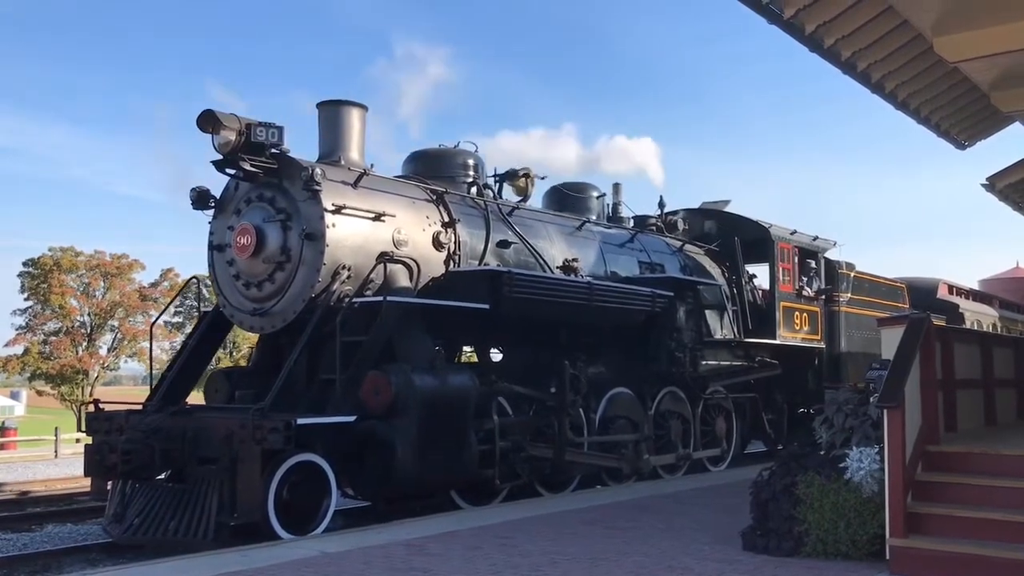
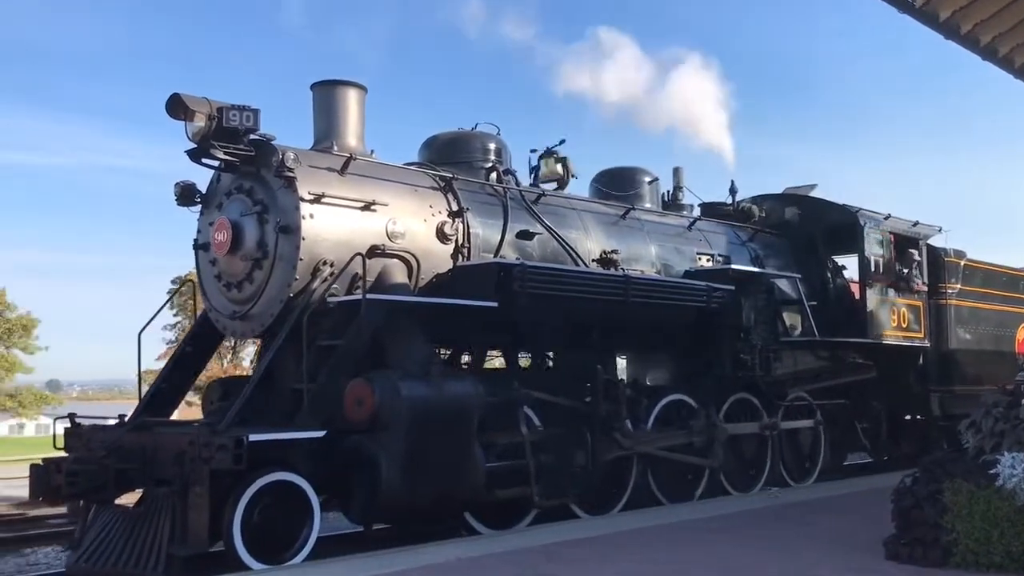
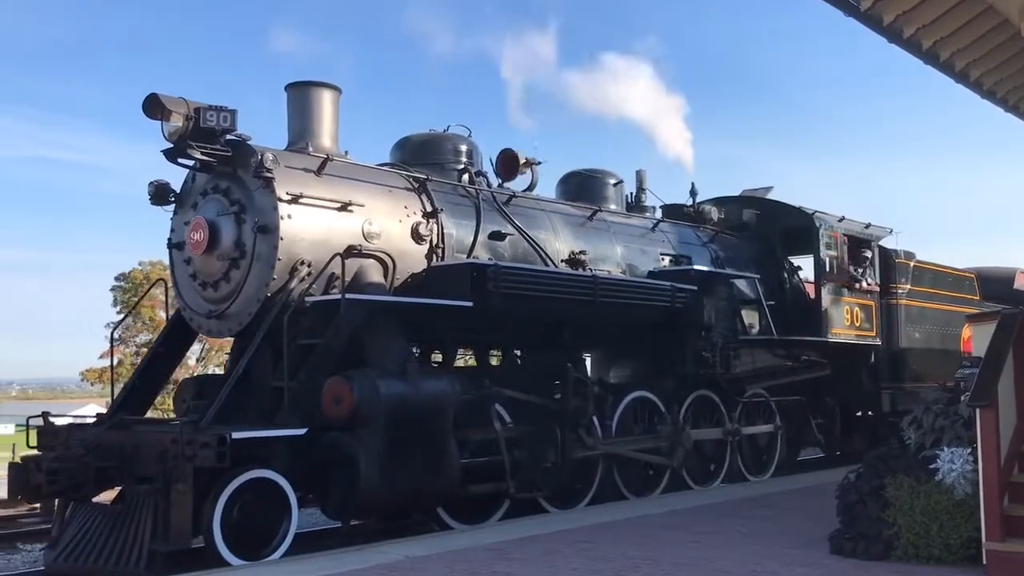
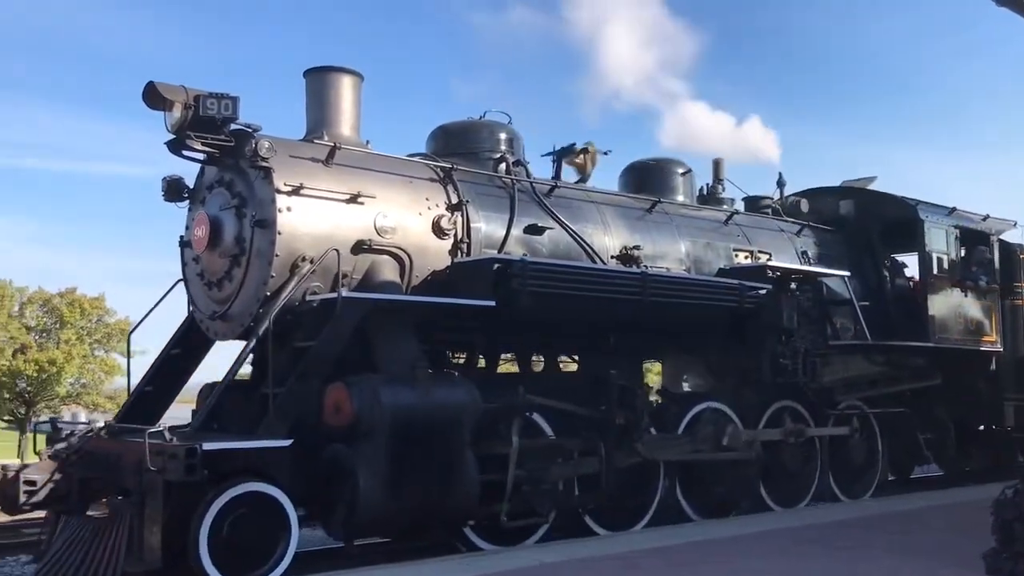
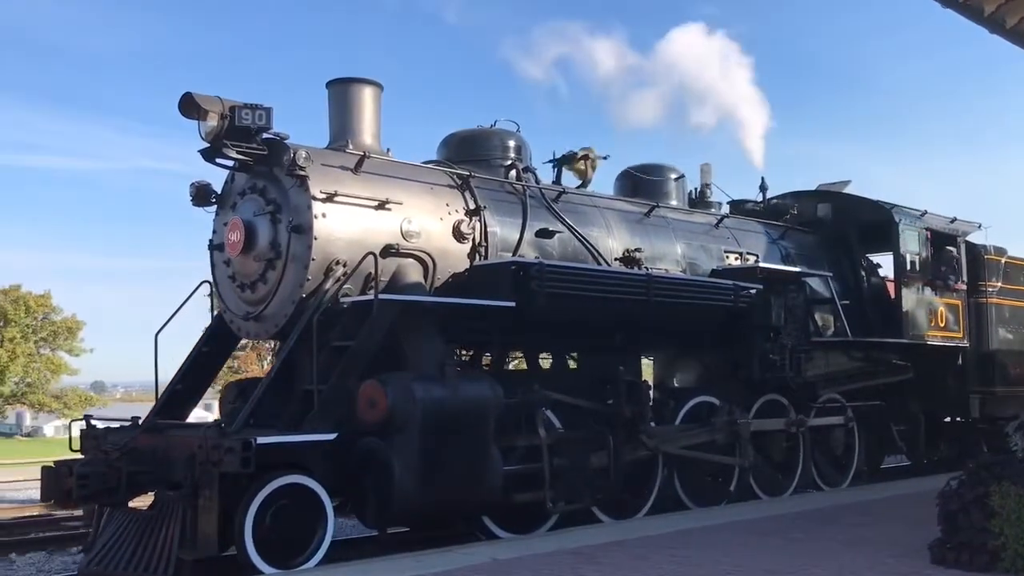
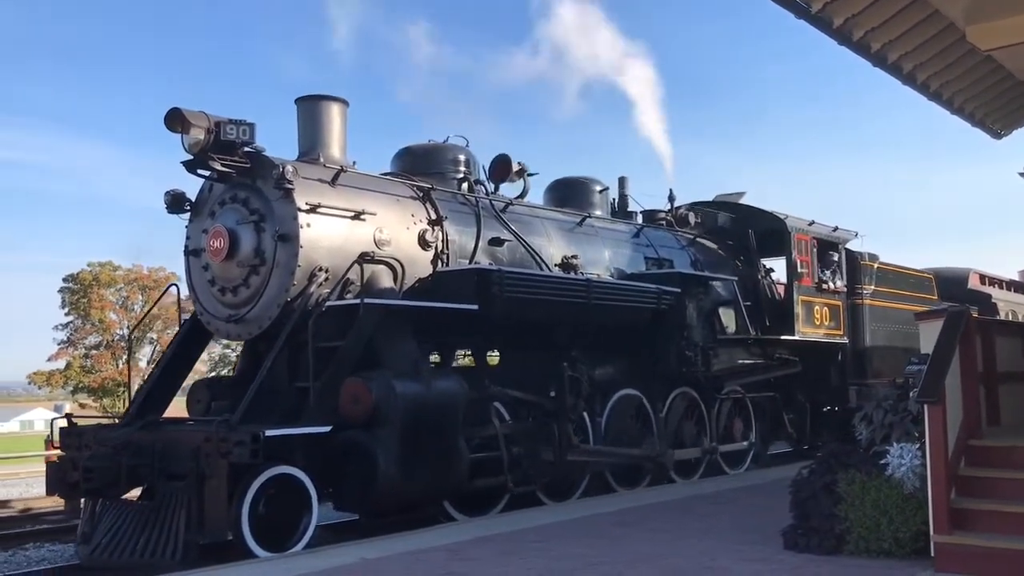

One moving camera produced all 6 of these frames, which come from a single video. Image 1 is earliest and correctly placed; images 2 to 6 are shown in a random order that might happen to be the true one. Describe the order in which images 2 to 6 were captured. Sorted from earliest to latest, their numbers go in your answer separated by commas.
6, 3, 2, 5, 4
